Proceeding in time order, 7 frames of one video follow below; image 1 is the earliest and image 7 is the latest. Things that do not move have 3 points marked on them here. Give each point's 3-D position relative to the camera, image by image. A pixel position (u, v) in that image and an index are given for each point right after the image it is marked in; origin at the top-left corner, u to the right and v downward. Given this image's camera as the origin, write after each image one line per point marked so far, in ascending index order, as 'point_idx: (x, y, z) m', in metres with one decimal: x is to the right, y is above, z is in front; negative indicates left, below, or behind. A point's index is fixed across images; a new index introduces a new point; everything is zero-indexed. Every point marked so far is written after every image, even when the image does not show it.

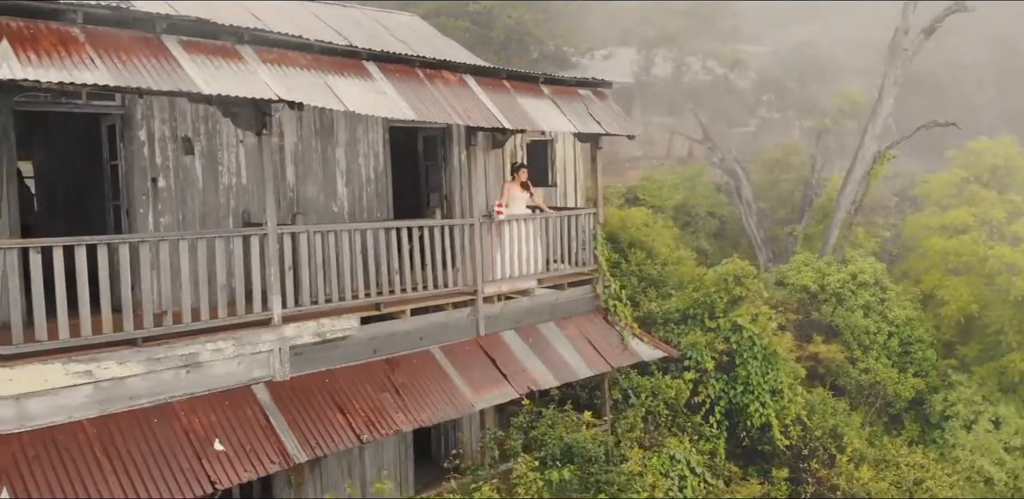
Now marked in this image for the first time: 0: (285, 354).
0: (-2.0, -0.9, +7.3) m
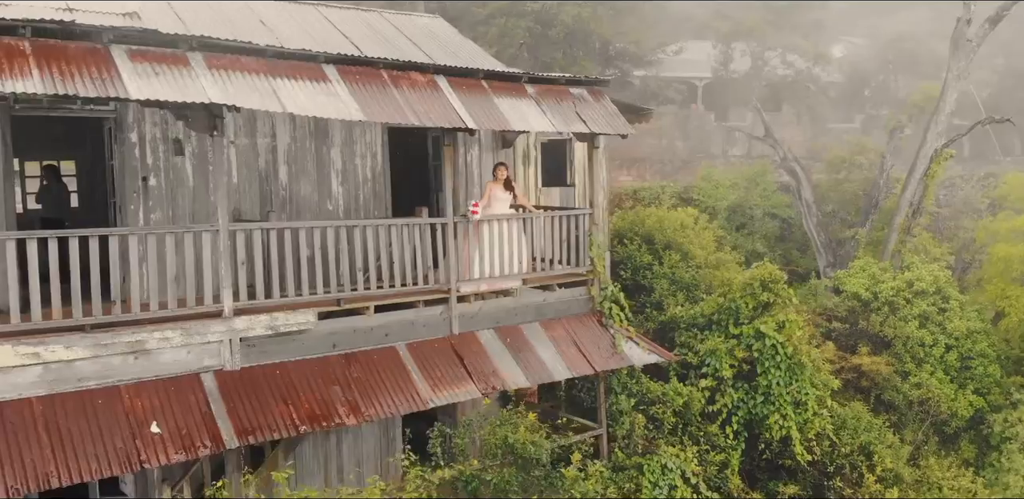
0: (-2.5, -0.9, +7.7) m
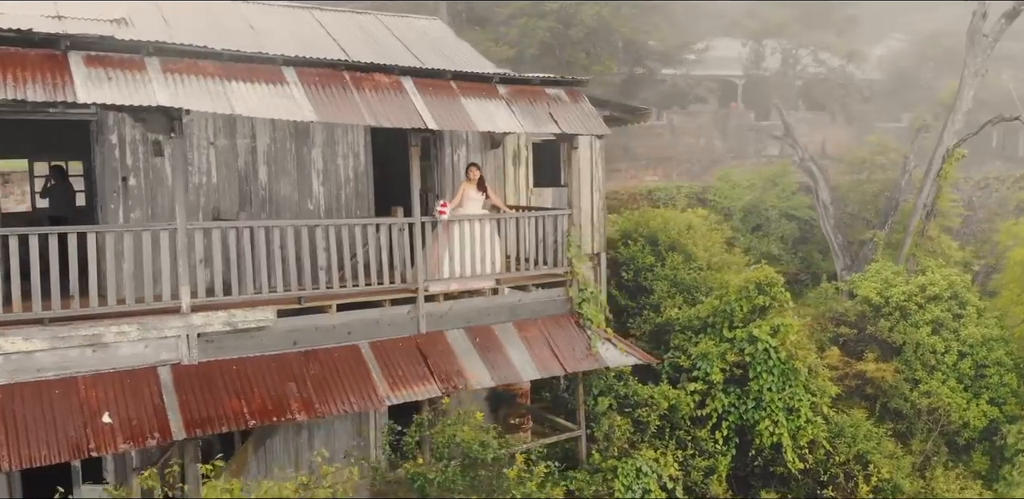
0: (-3.0, -0.9, +7.9) m
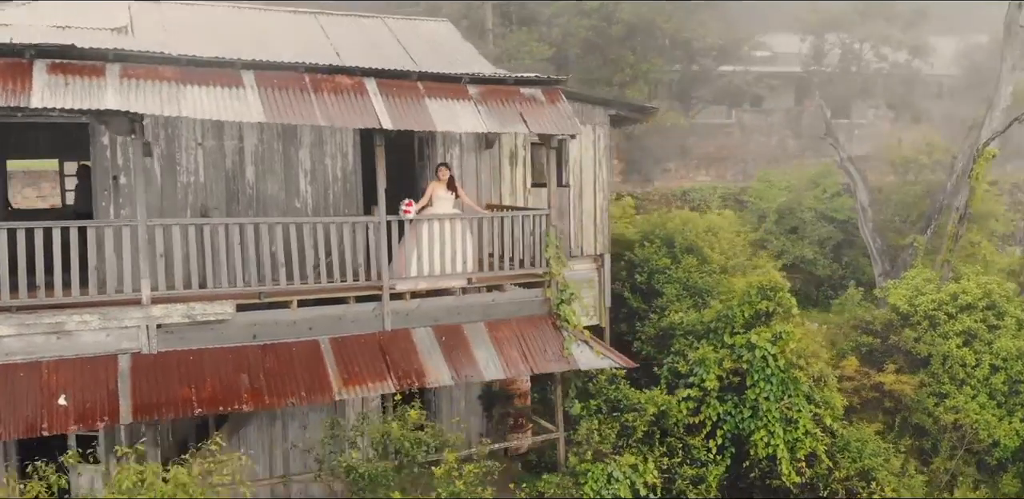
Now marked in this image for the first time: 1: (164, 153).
0: (-3.6, -0.8, +8.4) m
1: (-4.1, +1.1, +9.9) m
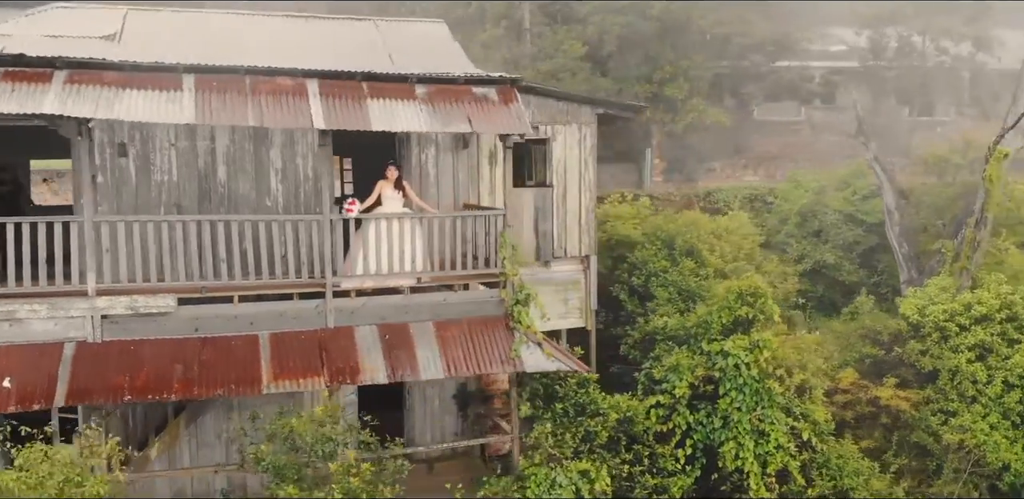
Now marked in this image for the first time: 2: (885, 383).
0: (-4.4, -0.8, +8.9) m
1: (-4.7, +1.2, +10.5) m
2: (+5.3, -1.9, +11.8) m
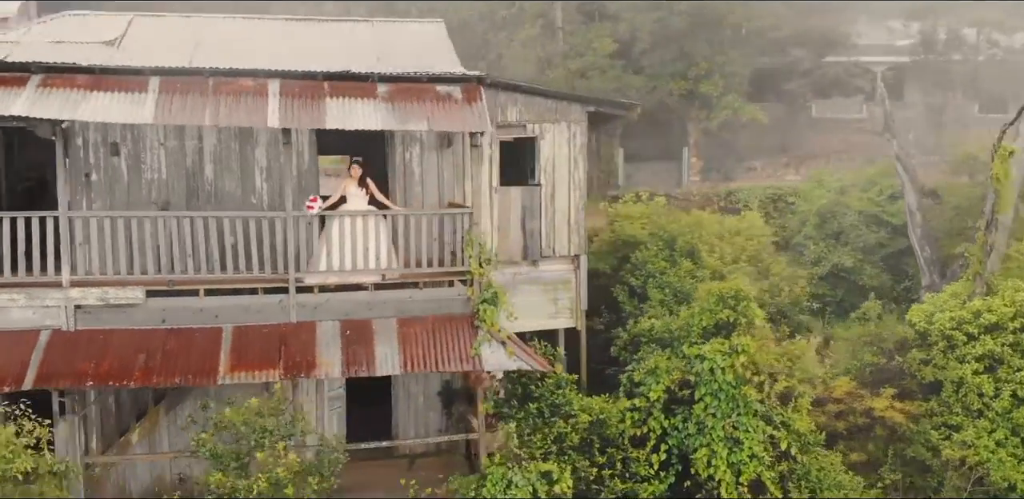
0: (-5.0, -0.7, +9.4) m
1: (-5.0, +1.3, +11.0) m
2: (+5.0, -1.9, +11.2) m
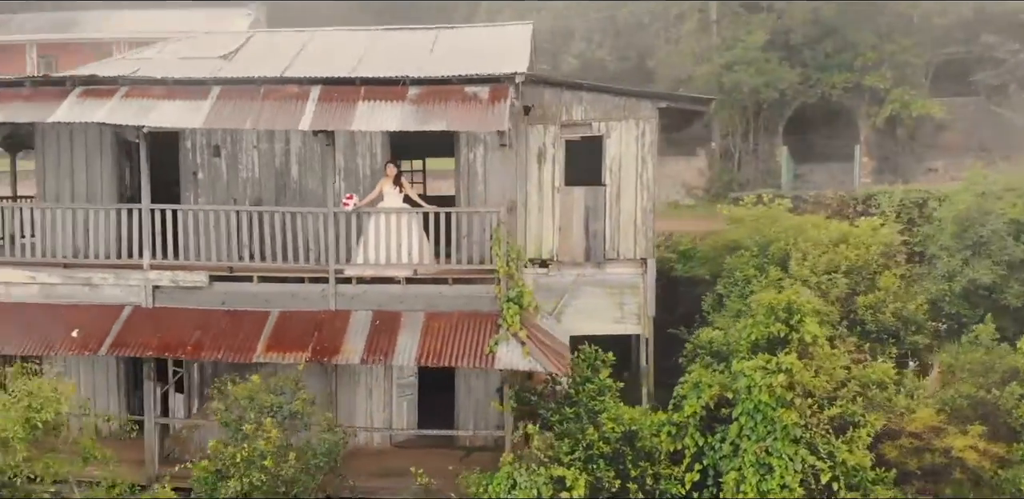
0: (-4.7, -0.5, +10.9) m
1: (-4.2, +1.4, +12.4) m
2: (+5.3, -2.1, +9.5) m
